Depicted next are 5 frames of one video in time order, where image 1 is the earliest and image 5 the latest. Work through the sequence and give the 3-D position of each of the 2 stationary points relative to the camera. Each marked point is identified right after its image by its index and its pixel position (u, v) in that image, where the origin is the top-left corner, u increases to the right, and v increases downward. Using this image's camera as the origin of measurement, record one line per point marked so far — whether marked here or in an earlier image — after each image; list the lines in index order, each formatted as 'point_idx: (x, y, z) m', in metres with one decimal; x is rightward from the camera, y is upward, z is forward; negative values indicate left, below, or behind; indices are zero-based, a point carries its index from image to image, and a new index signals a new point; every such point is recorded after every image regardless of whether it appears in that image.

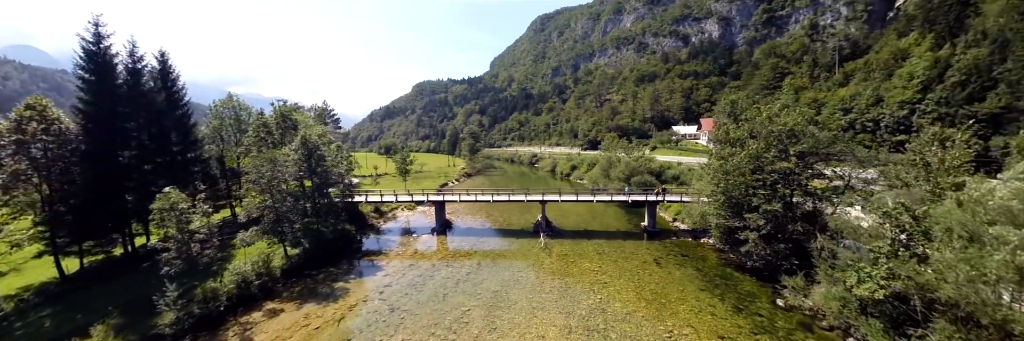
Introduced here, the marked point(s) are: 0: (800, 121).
0: (+16.3, +2.8, +18.8) m
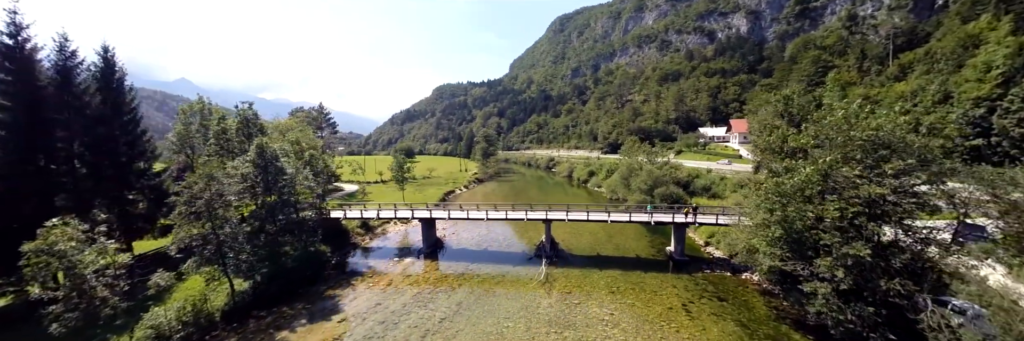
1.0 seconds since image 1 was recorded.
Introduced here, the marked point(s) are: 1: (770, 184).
0: (+15.4, +1.9, +13.4) m
1: (+12.2, -0.7, +15.7) m
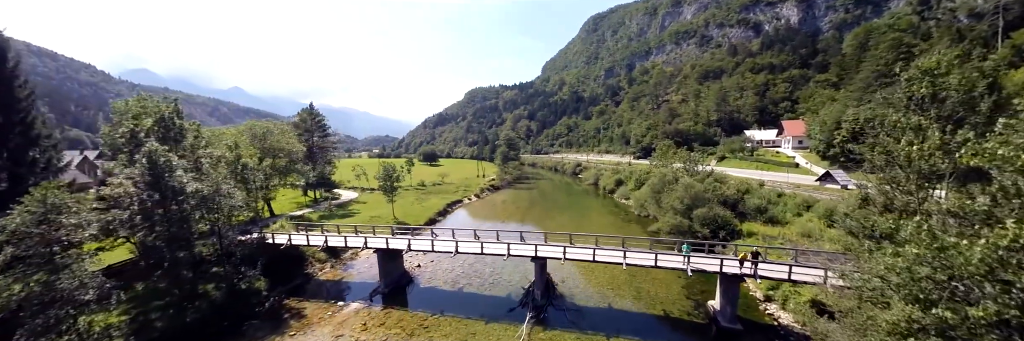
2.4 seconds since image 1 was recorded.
0: (+13.0, +0.7, +5.6) m
1: (+10.0, -1.8, +8.3) m
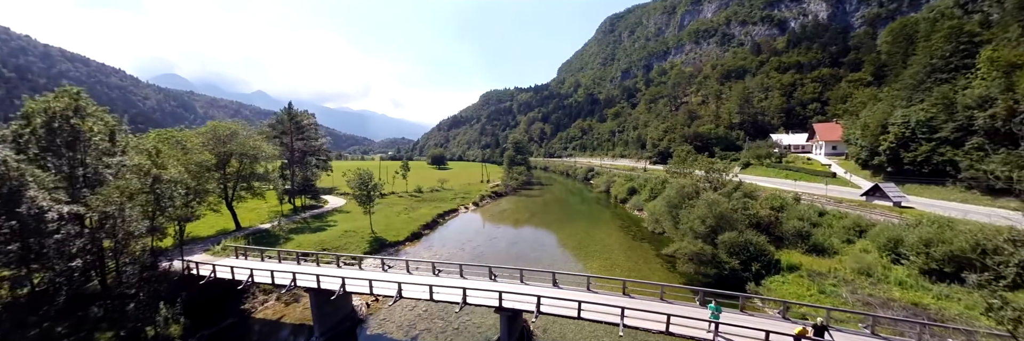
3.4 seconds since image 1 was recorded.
0: (+10.8, -0.2, +0.5) m
1: (+7.9, -2.7, +3.3) m
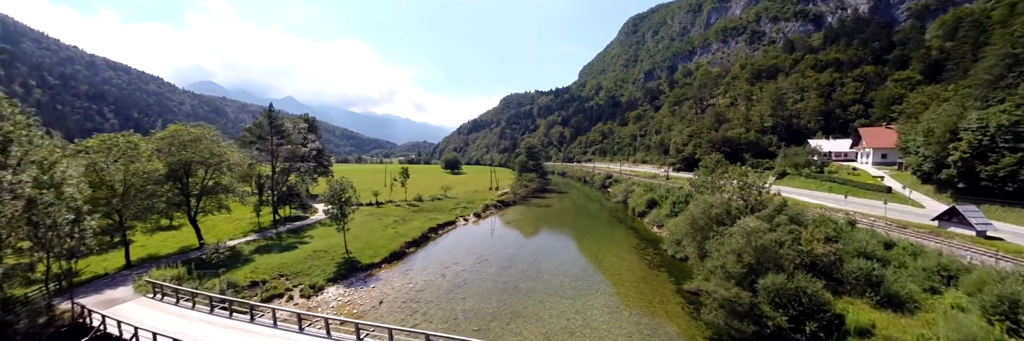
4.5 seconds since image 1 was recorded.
0: (+8.2, -1.3, -4.6) m
1: (+5.3, -3.9, -1.7) m
